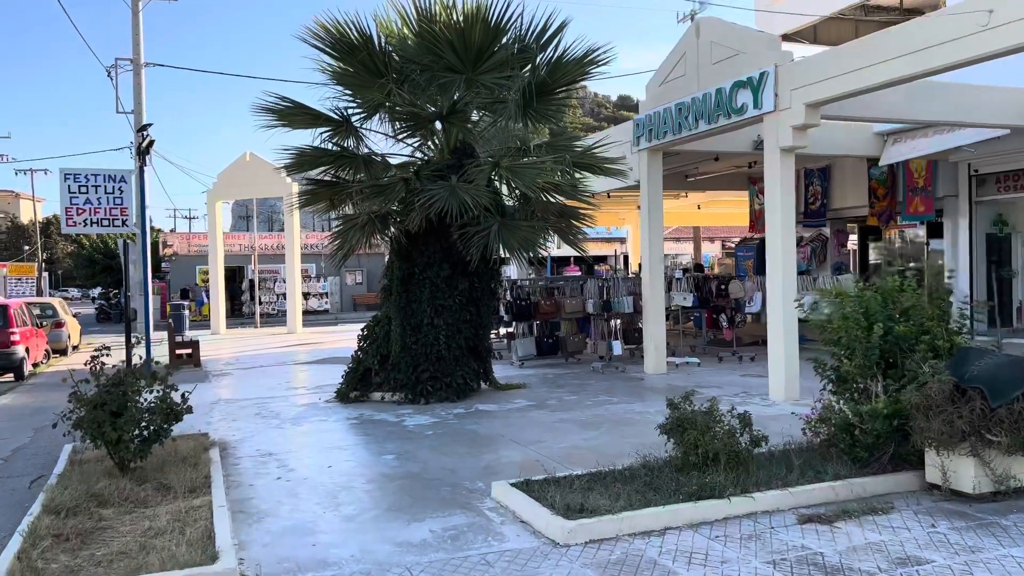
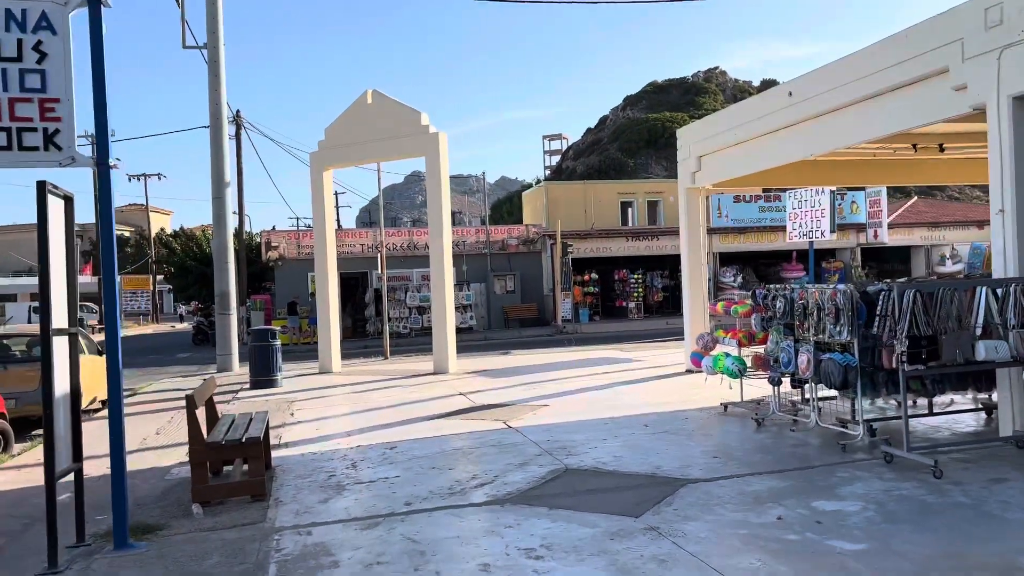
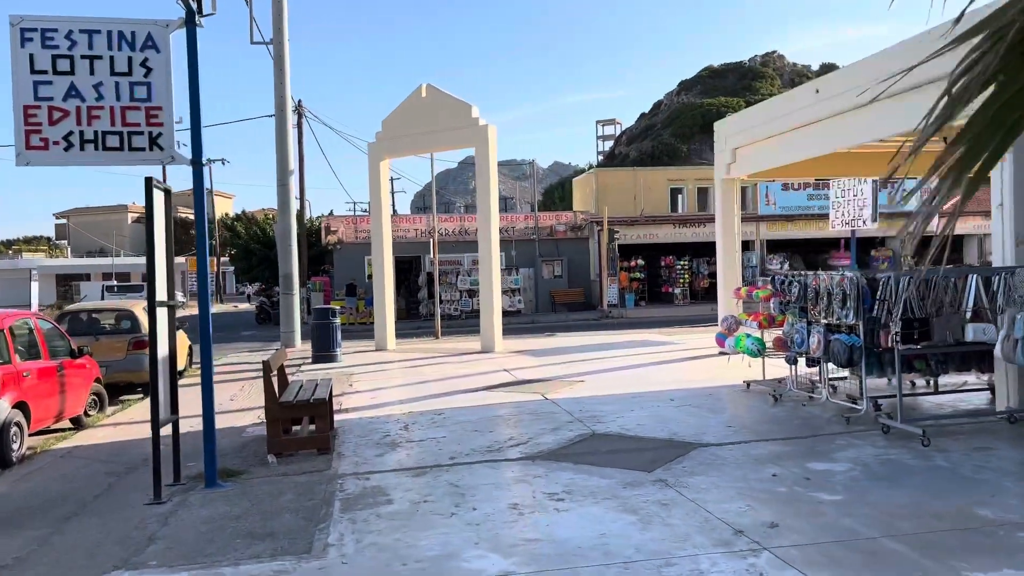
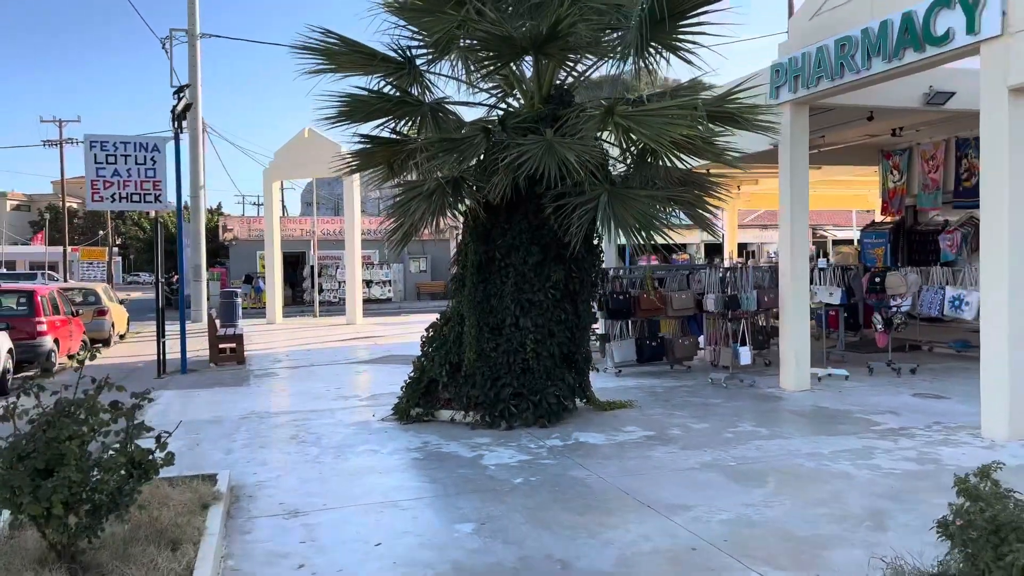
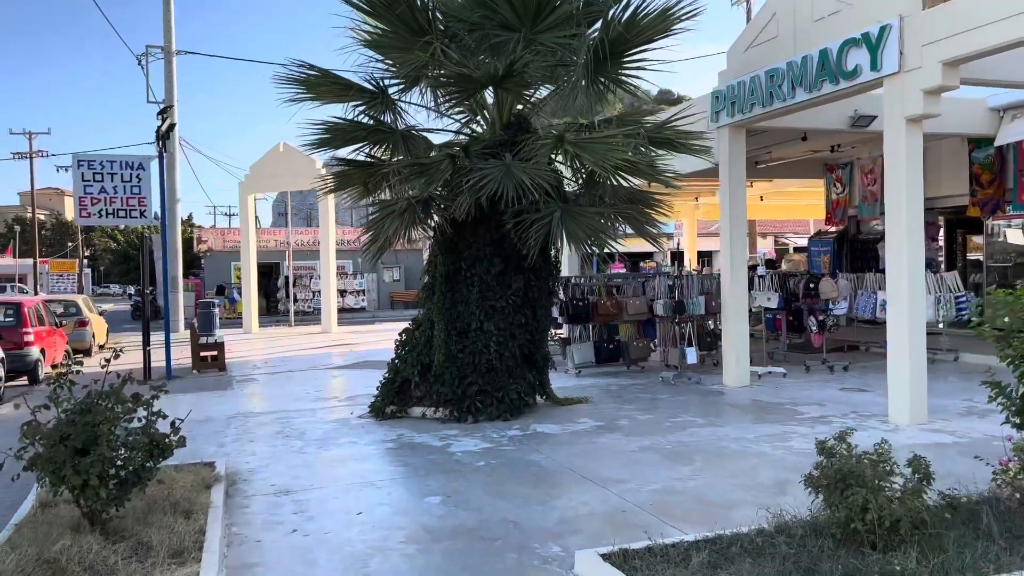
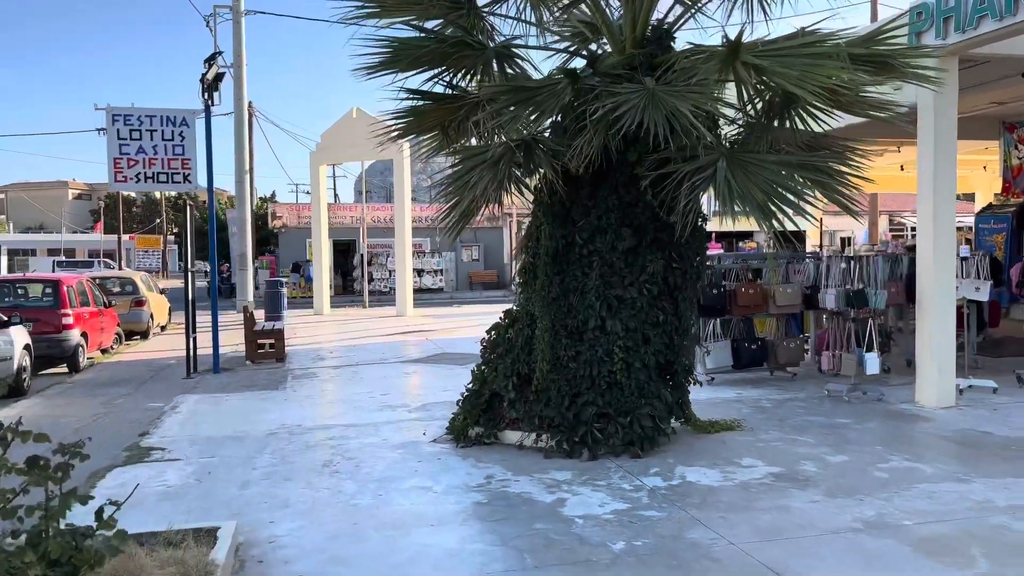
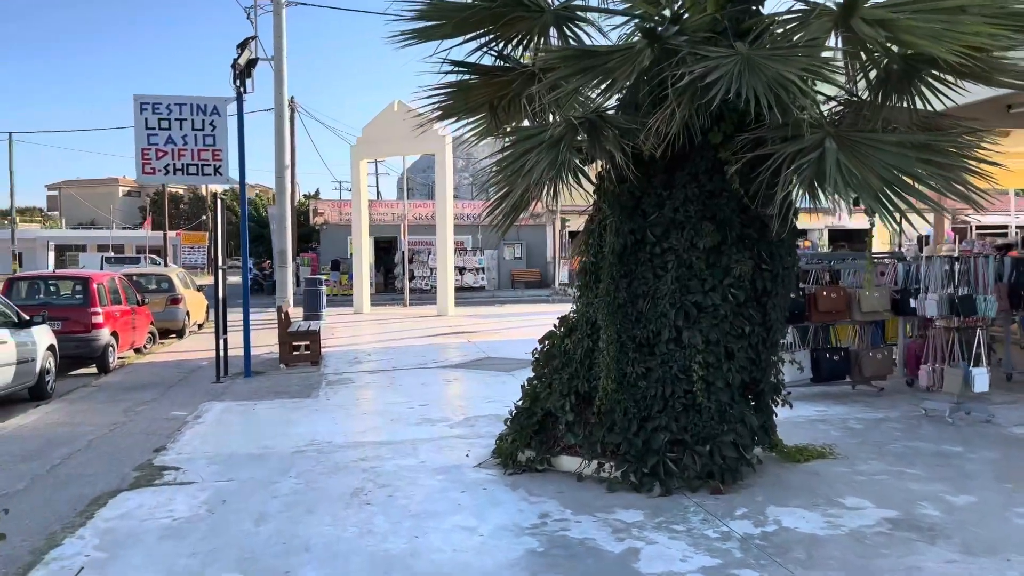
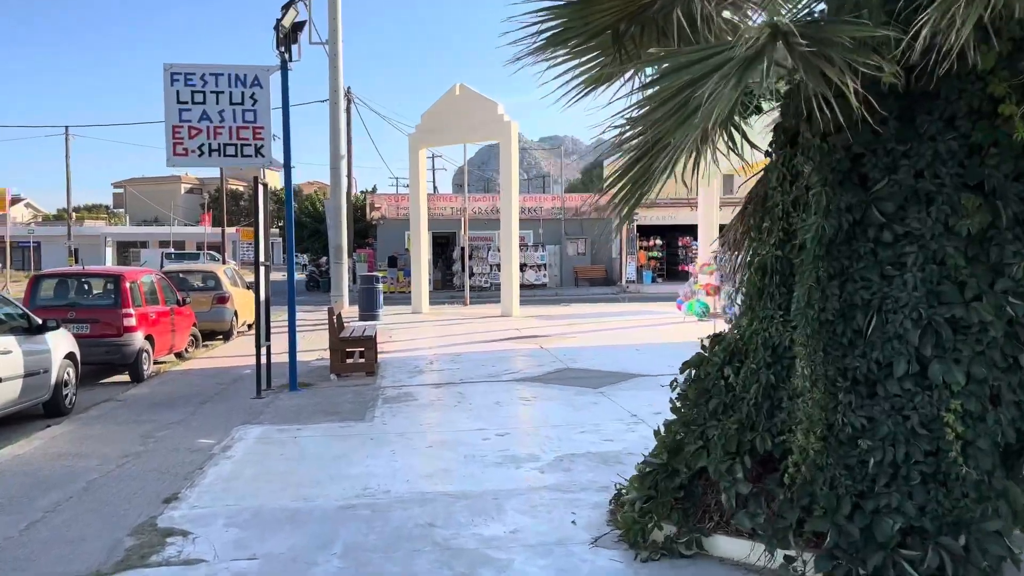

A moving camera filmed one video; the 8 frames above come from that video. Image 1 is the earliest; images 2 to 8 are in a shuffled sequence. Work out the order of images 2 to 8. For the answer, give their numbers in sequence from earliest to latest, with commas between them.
5, 4, 6, 7, 8, 3, 2
